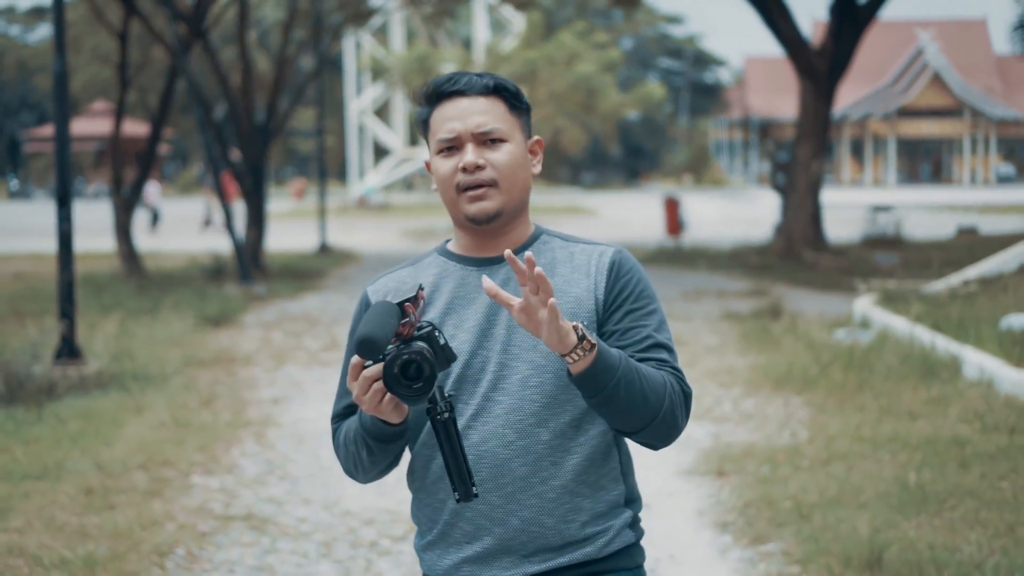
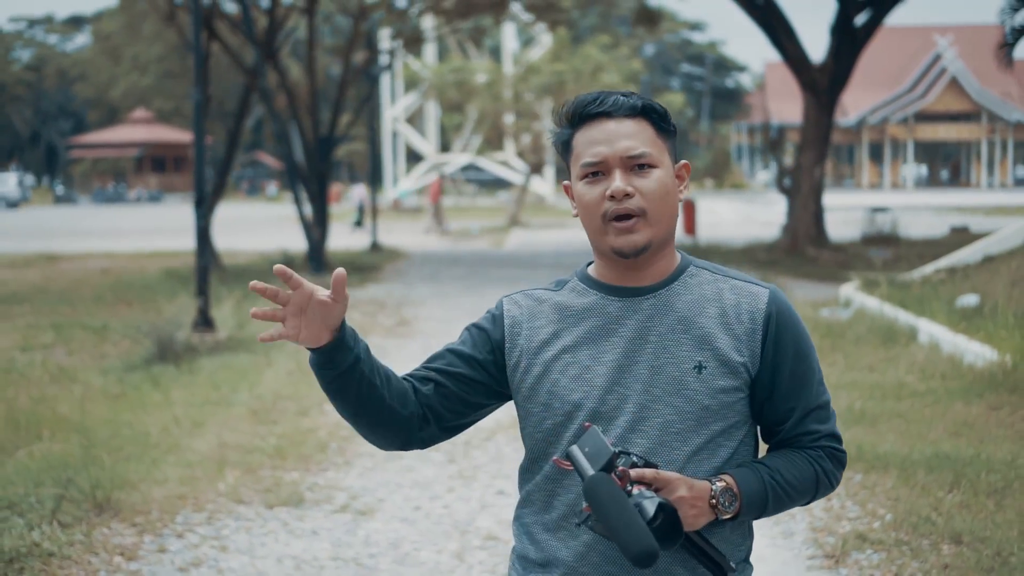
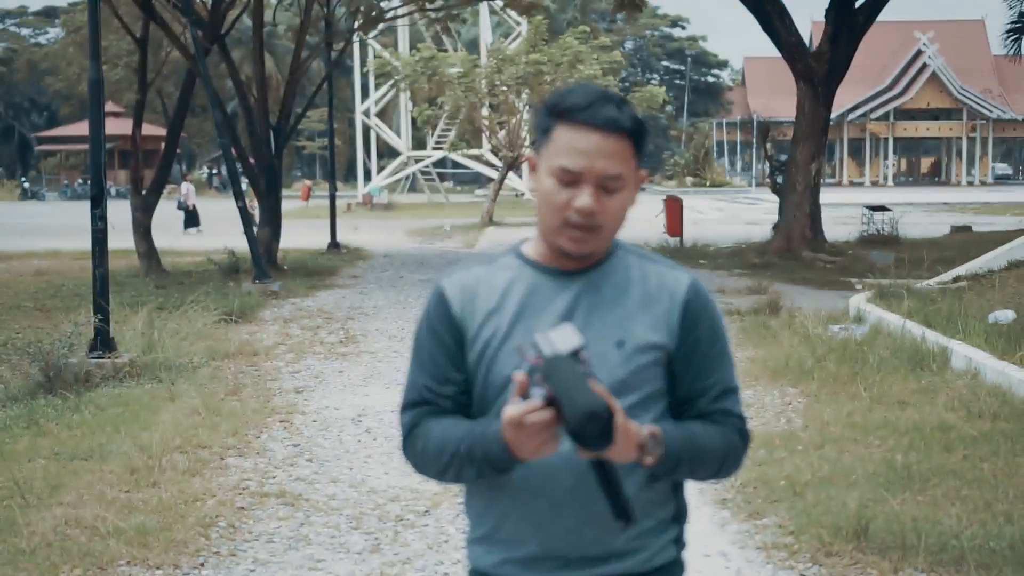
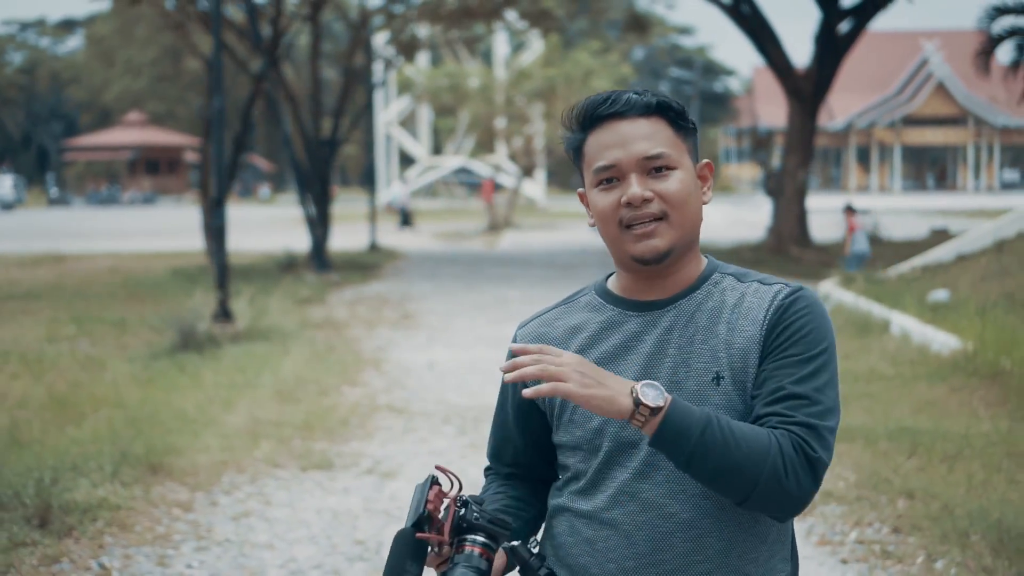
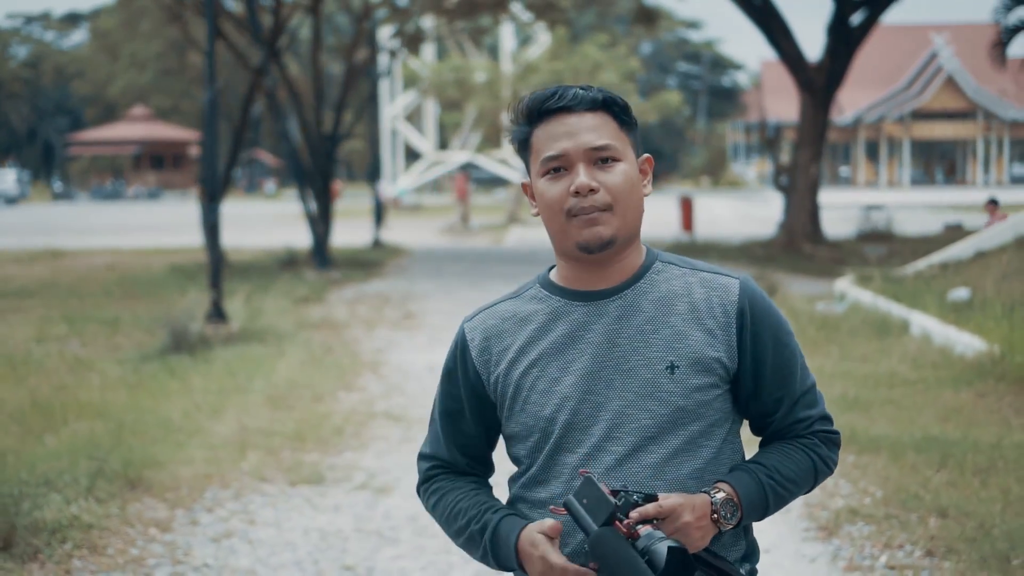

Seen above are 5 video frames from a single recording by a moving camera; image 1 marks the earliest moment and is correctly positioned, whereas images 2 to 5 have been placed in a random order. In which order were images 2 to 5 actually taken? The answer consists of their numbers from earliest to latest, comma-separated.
3, 2, 5, 4
